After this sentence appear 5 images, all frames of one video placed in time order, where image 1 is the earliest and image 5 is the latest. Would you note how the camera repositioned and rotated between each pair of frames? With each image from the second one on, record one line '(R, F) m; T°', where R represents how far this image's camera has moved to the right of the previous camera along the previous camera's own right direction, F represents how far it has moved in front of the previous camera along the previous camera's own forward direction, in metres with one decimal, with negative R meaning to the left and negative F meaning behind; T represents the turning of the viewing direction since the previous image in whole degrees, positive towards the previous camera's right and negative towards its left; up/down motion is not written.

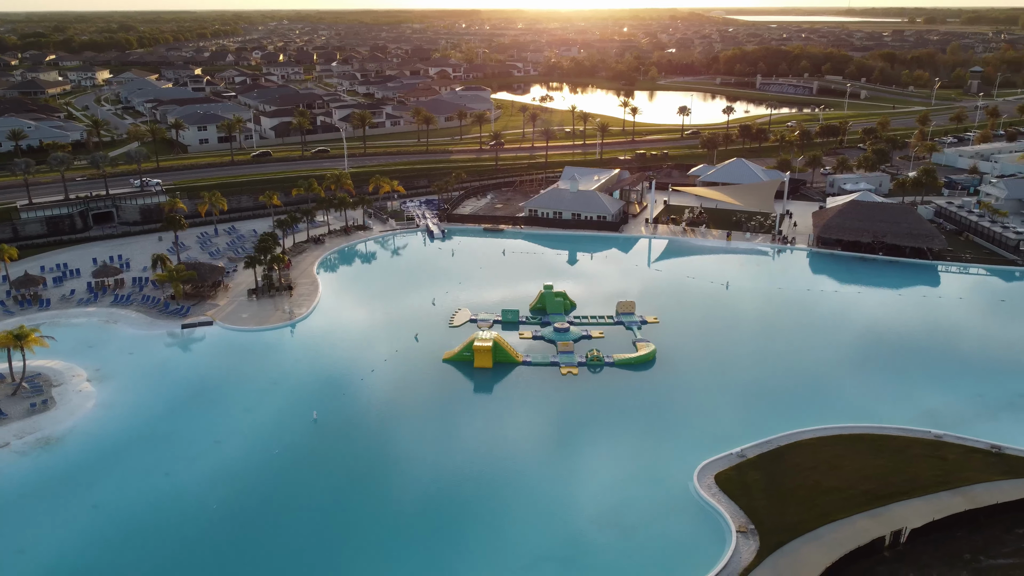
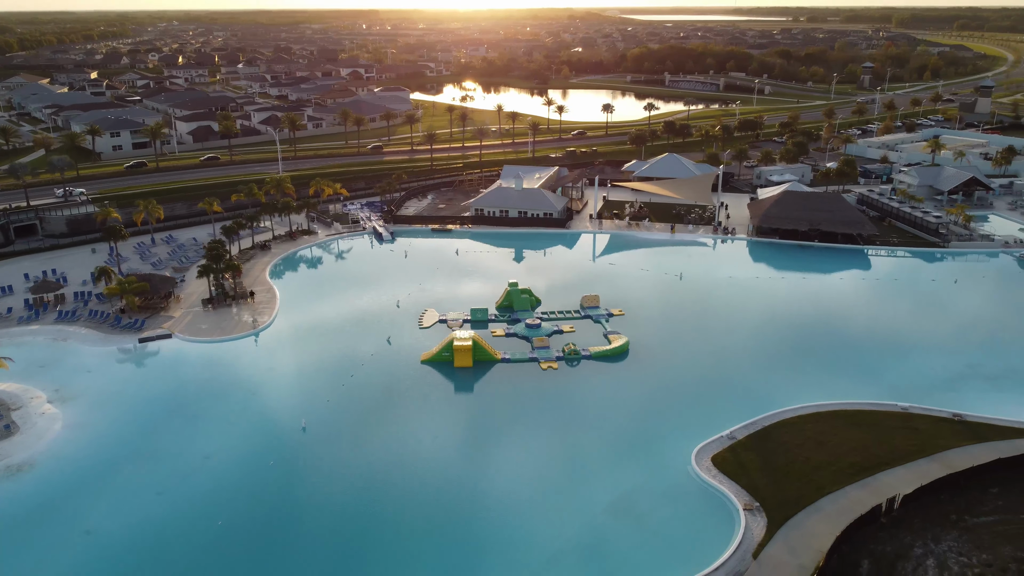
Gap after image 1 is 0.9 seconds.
(-3.7, -0.1) m; +7°
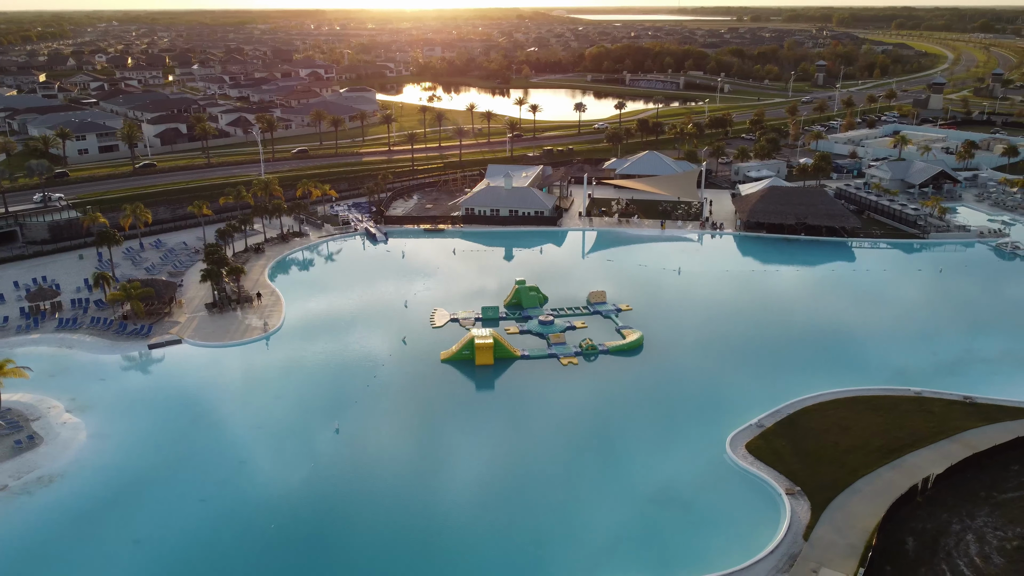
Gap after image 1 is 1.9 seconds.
(-3.7, -0.3) m; +3°
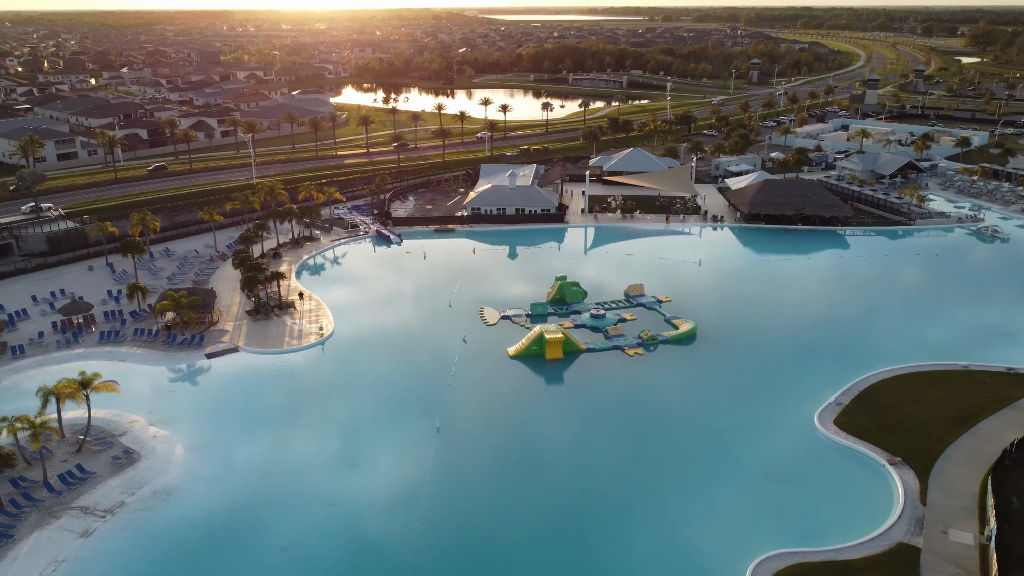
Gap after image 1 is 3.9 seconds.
(-8.2, -0.4) m; +6°
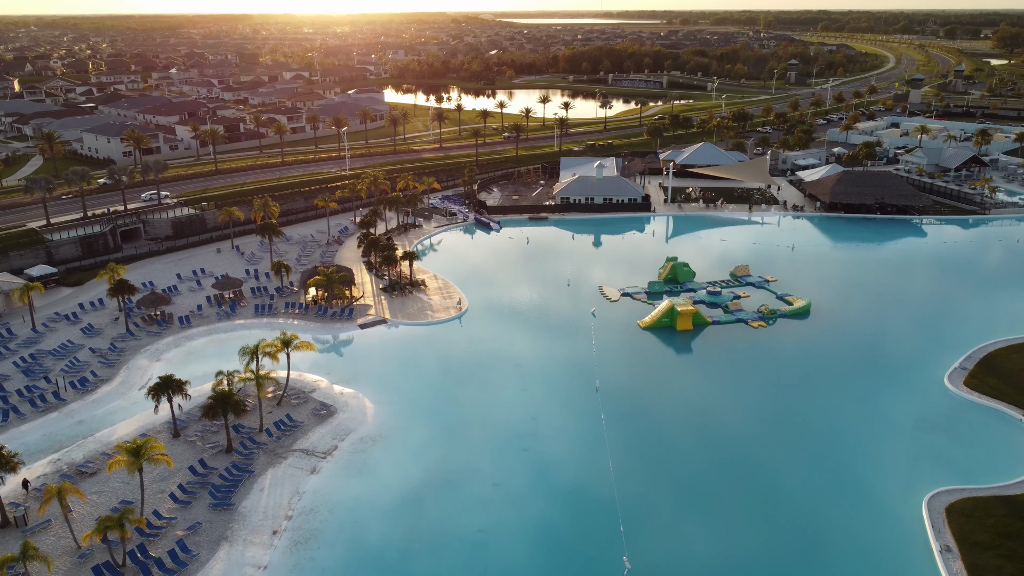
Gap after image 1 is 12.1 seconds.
(-7.3, -3.3) m; -1°
